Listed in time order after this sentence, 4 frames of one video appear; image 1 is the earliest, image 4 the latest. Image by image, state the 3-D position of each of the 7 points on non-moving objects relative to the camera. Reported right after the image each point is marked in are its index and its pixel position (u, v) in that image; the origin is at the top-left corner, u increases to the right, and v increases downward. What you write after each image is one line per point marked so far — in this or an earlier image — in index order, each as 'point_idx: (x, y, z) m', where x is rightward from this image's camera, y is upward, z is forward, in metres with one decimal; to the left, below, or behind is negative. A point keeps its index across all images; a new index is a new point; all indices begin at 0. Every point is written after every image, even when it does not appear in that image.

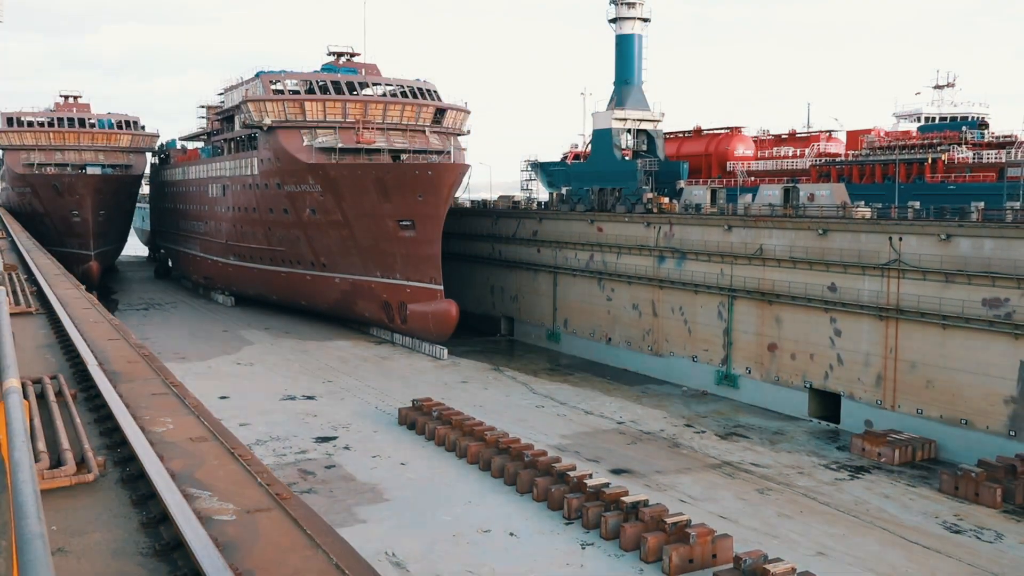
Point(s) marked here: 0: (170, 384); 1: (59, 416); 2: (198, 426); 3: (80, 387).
0: (-5.7, -1.6, +12.9) m
1: (-6.0, -1.8, +10.1) m
2: (-4.3, -2.0, +10.5) m
3: (-6.8, -1.6, +12.2) m
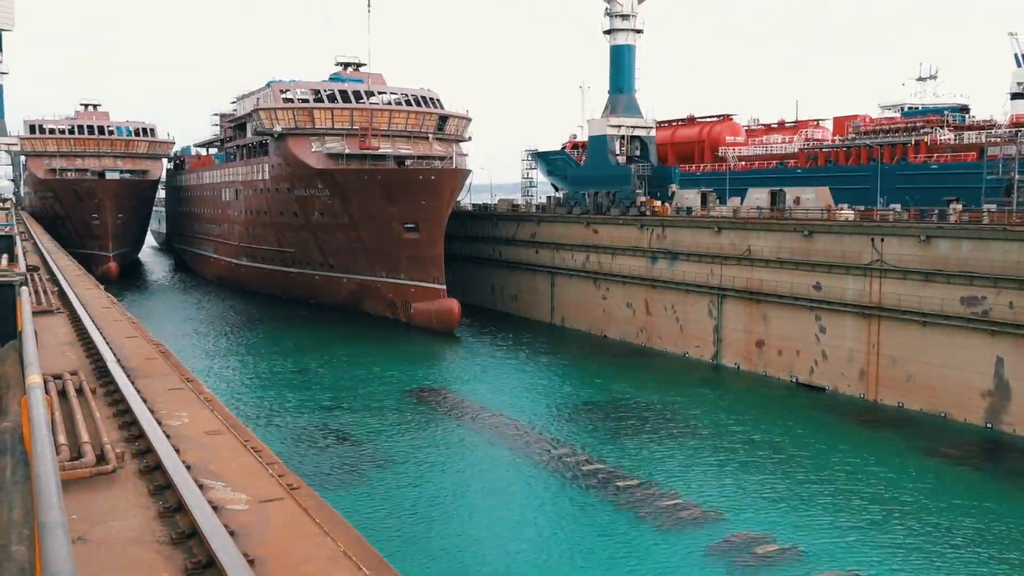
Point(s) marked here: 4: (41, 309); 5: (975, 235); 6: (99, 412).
0: (-5.7, -1.6, +13.8) m
1: (-6.0, -1.7, +10.9) m
2: (-4.4, -2.0, +11.4) m
3: (-6.9, -1.6, +13.1) m
4: (-11.0, -0.5, +18.5) m
5: (+11.6, +1.3, +19.8) m
6: (-5.9, -1.8, +11.1) m
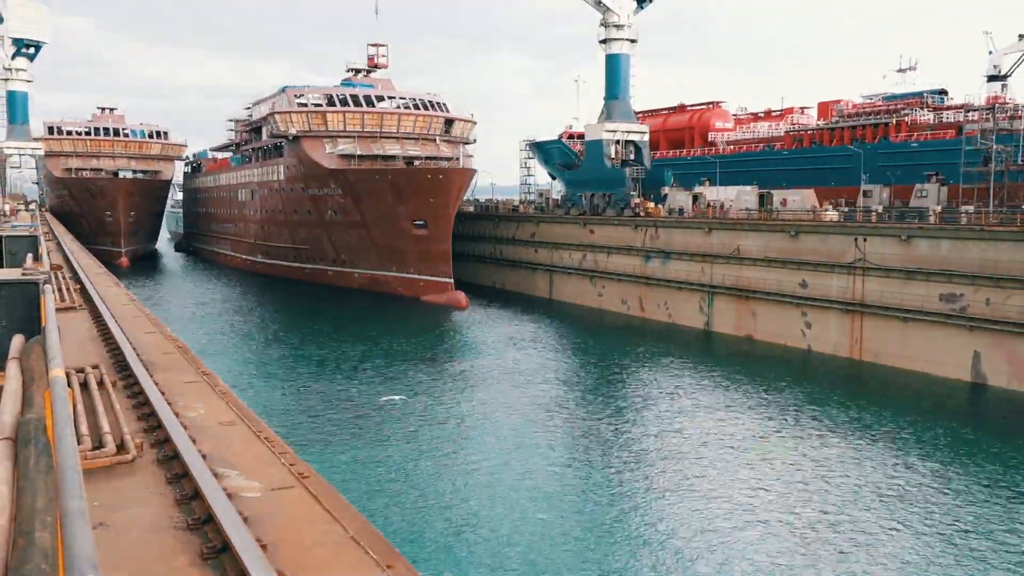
0: (-5.8, -1.6, +14.8) m
1: (-6.1, -1.7, +11.9) m
2: (-4.4, -1.9, +12.4) m
3: (-6.9, -1.5, +14.1) m
4: (-11.0, -0.4, +19.5) m
5: (+11.6, +1.4, +20.6) m
6: (-6.0, -1.8, +12.1) m
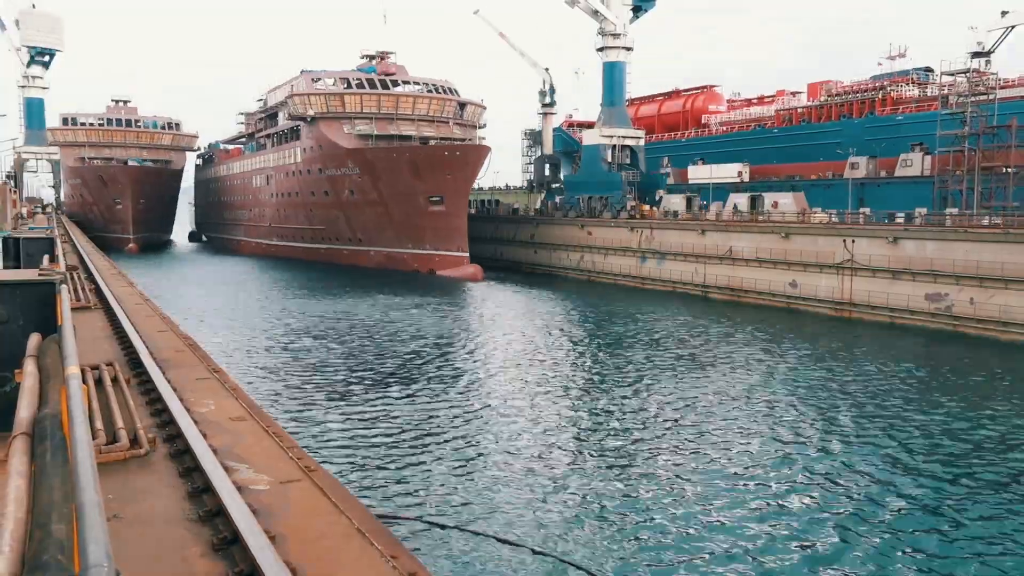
0: (-5.8, -1.6, +15.5) m
1: (-6.2, -1.7, +12.6) m
2: (-4.5, -1.9, +13.1) m
3: (-7.0, -1.6, +14.8) m
4: (-11.0, -0.4, +20.2) m
5: (+11.6, +1.4, +21.2) m
6: (-6.1, -1.8, +12.8) m
